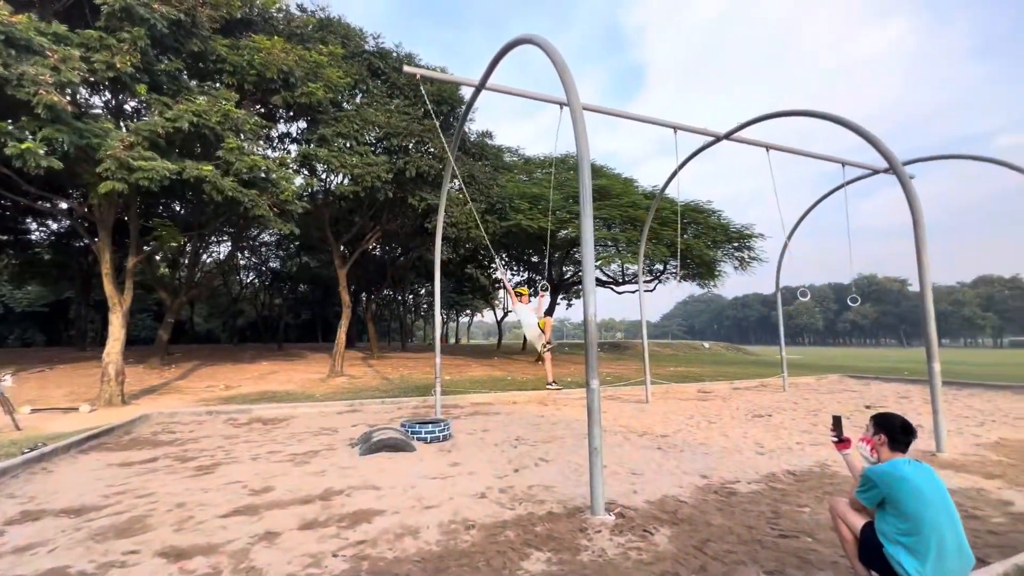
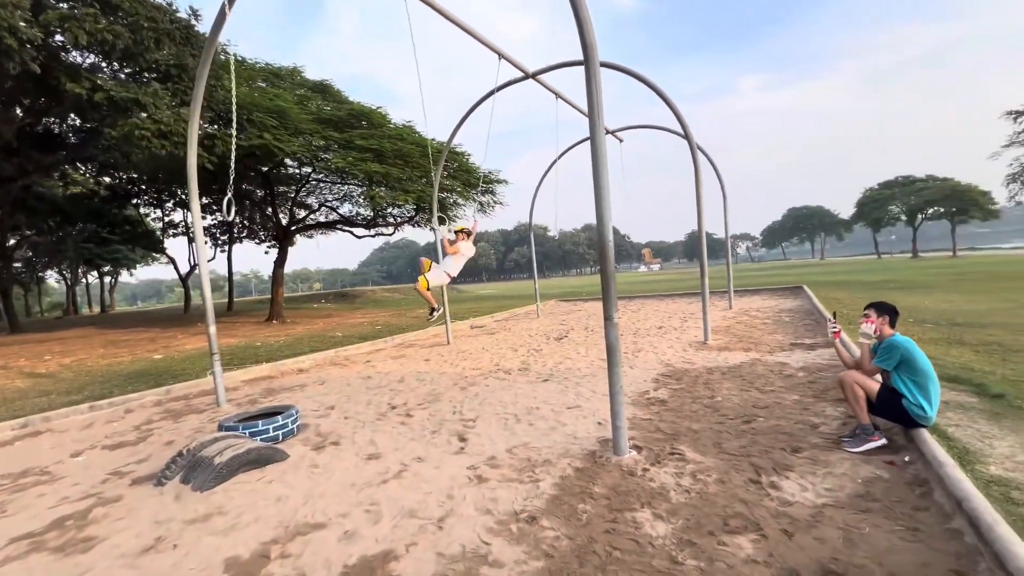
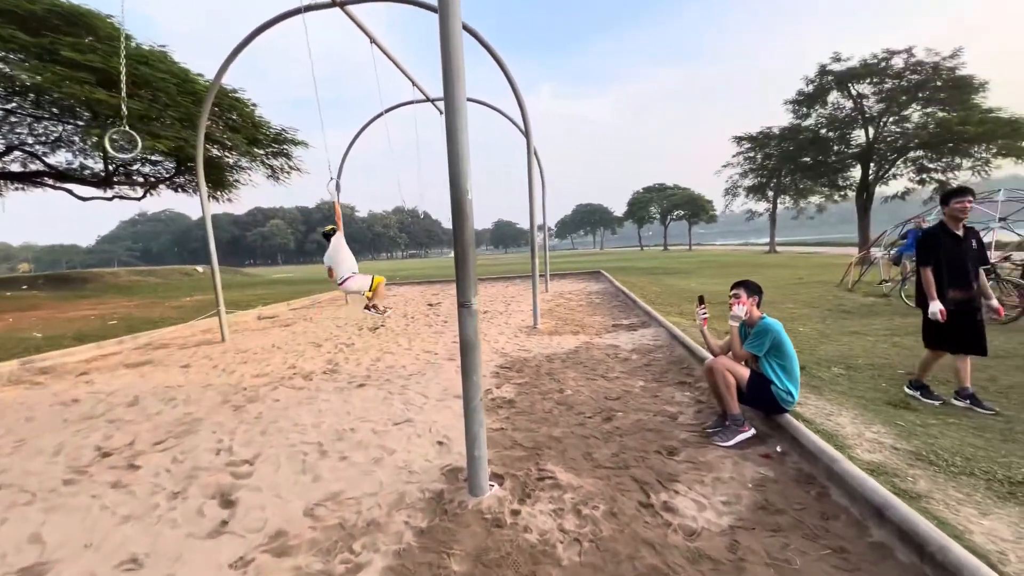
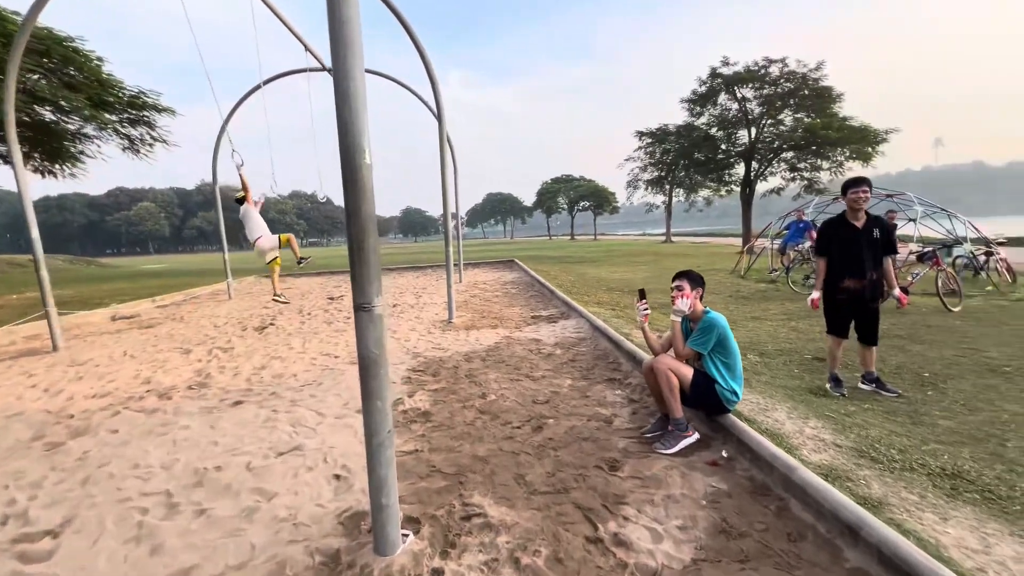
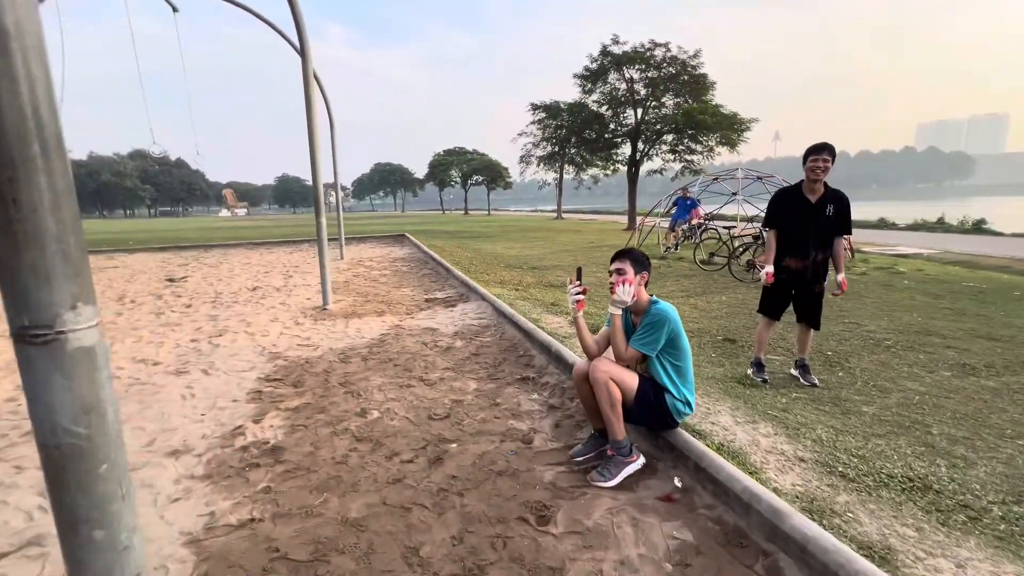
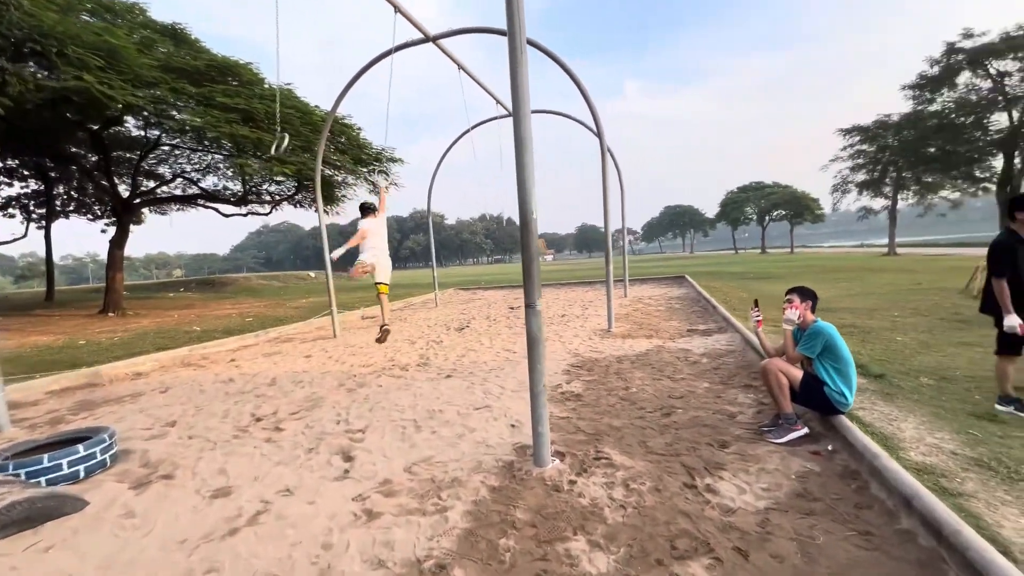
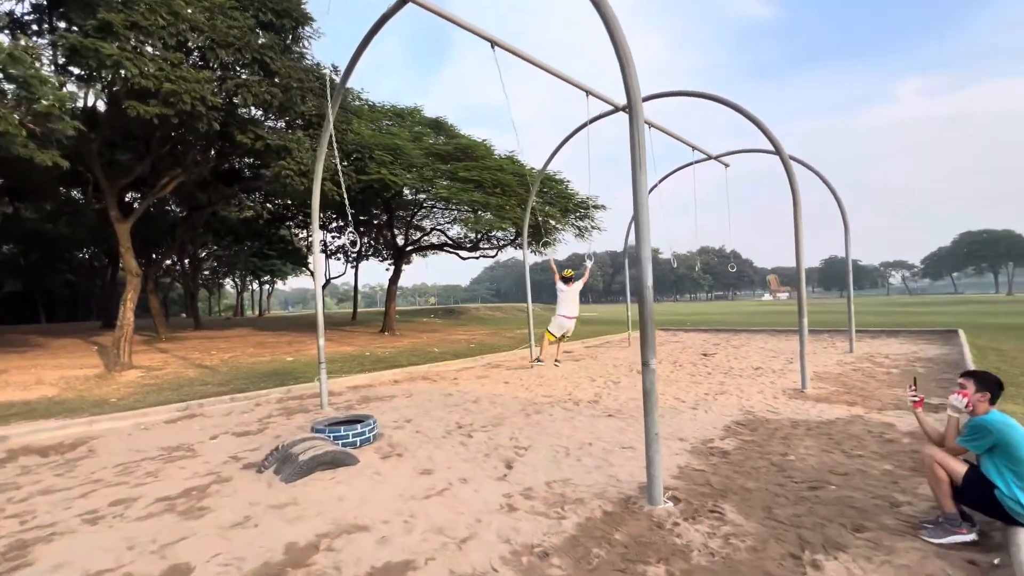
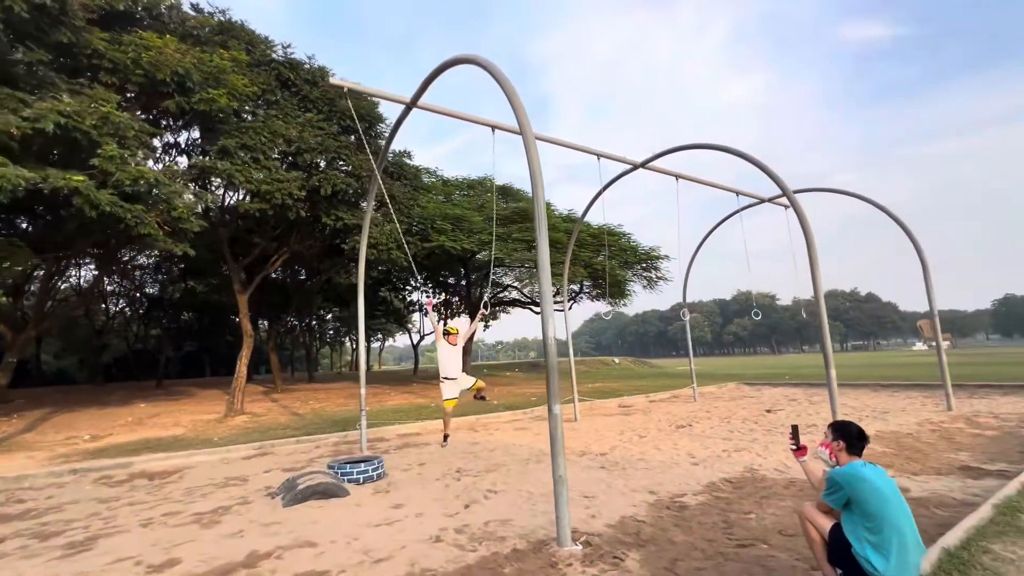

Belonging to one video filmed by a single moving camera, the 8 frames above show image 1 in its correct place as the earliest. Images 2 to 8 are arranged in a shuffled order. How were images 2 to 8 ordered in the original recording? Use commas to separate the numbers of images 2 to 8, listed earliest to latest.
8, 7, 2, 6, 3, 4, 5
